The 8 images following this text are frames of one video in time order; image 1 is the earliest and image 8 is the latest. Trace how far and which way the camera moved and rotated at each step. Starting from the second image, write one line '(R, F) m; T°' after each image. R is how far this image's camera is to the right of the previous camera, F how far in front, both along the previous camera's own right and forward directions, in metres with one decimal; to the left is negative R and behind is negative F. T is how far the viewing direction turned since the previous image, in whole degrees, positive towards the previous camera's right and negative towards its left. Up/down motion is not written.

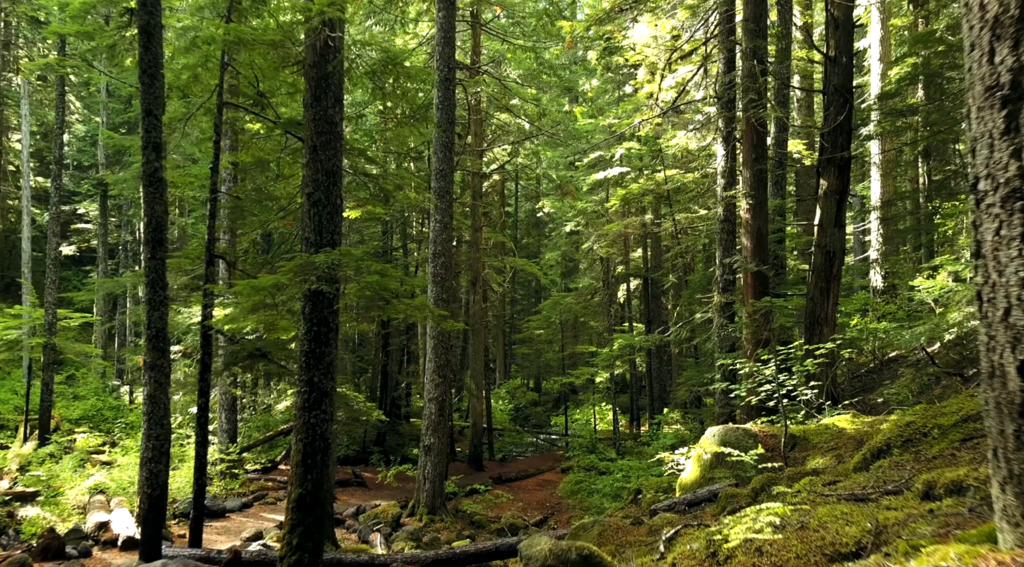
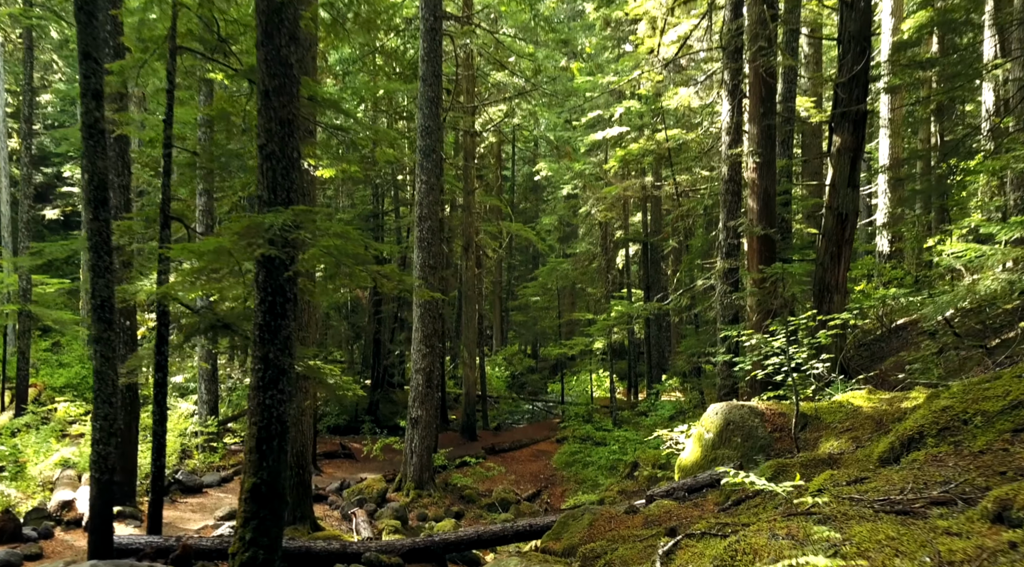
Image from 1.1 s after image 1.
(+0.2, +0.9) m; 0°
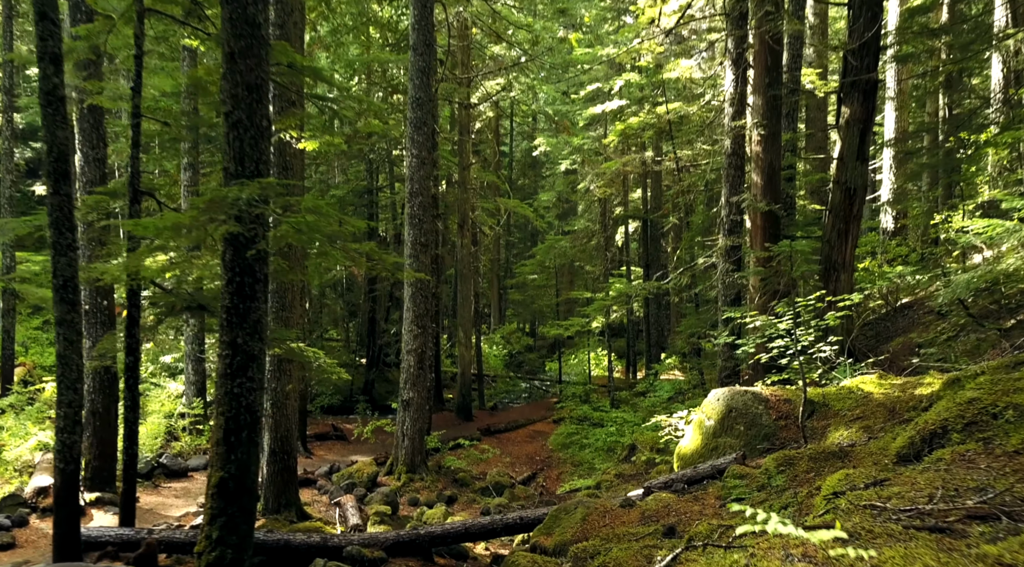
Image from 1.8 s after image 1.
(+0.1, +0.6) m; 0°
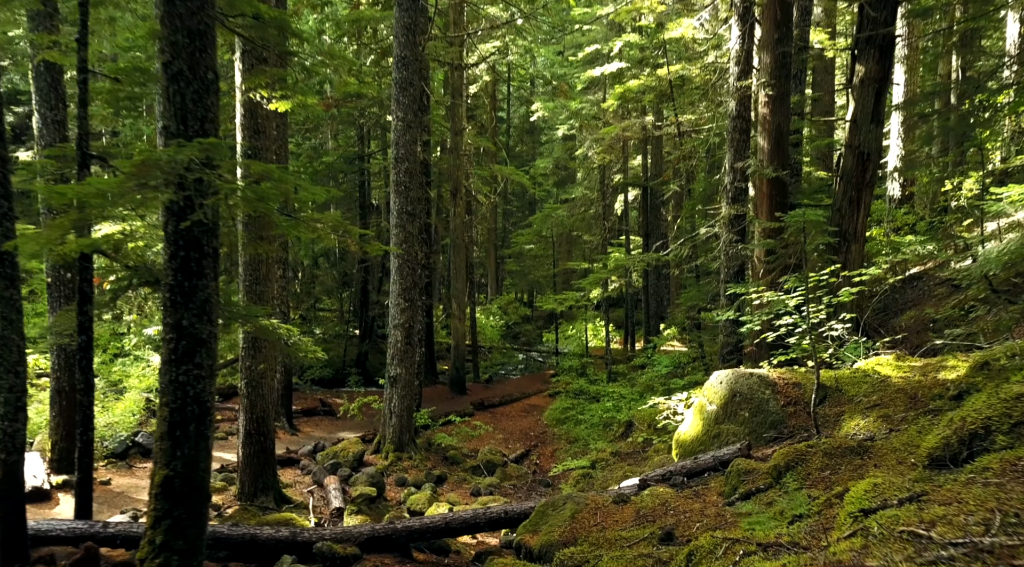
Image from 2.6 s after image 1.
(+0.1, +0.8) m; 0°
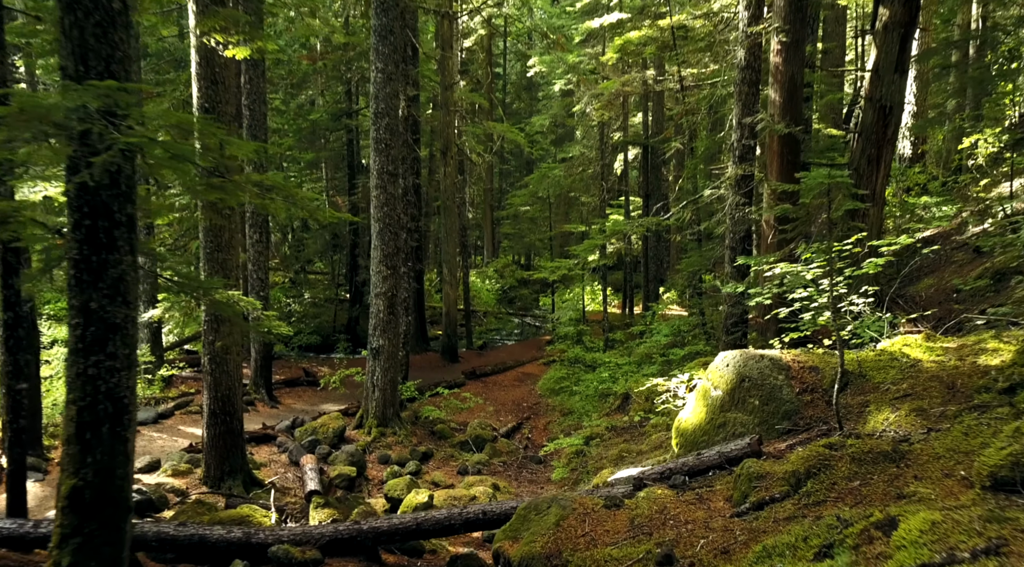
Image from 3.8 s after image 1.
(+0.2, +1.0) m; 0°
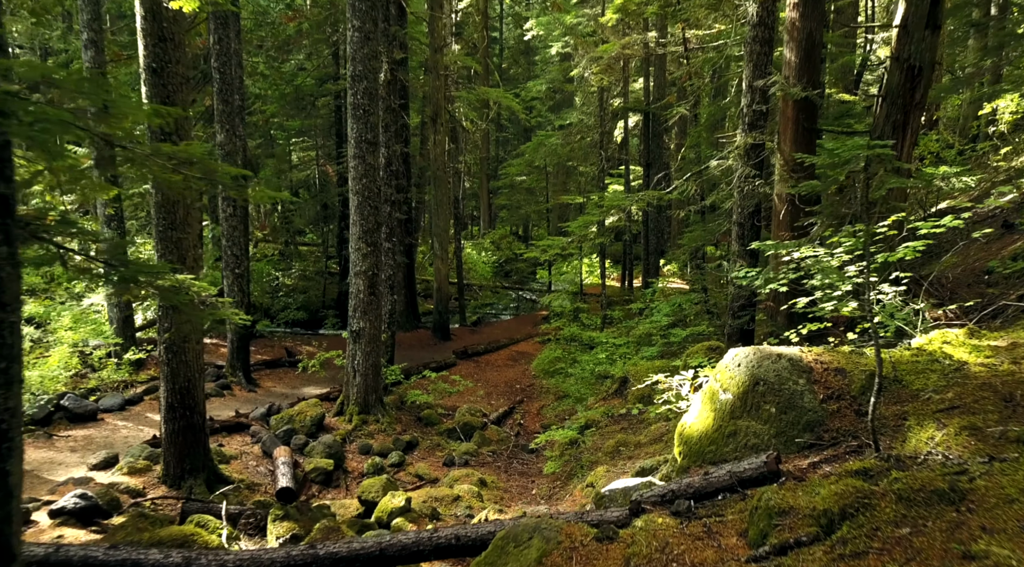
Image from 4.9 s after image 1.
(+0.2, +1.0) m; 0°
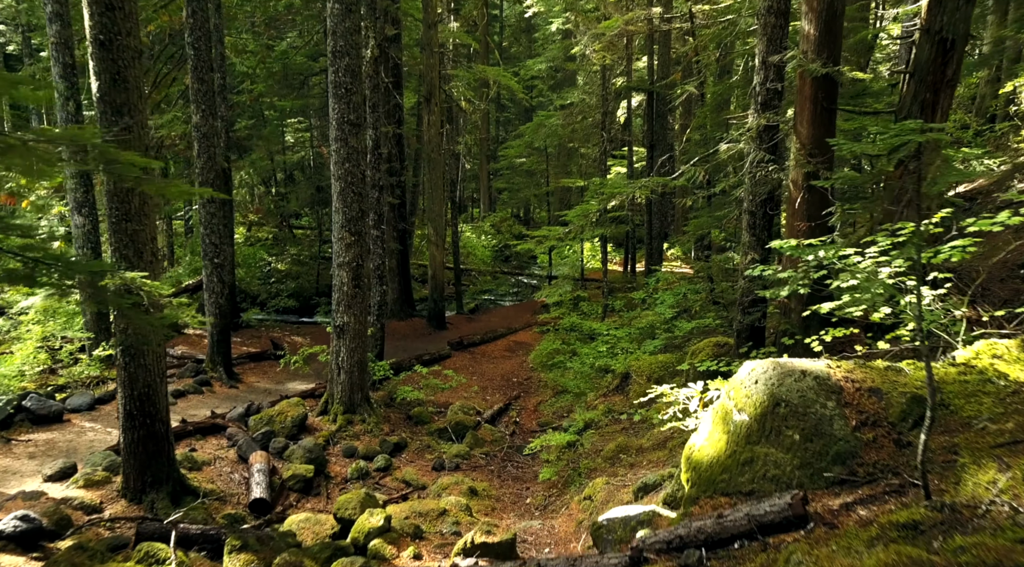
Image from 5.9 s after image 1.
(+0.1, +0.9) m; 0°
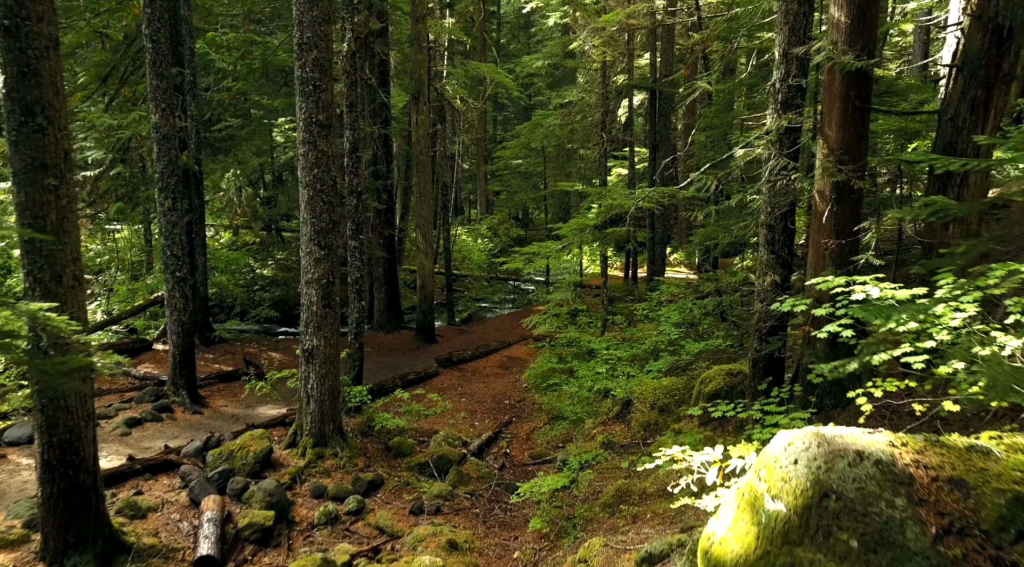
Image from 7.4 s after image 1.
(+0.2, +1.3) m; 0°
